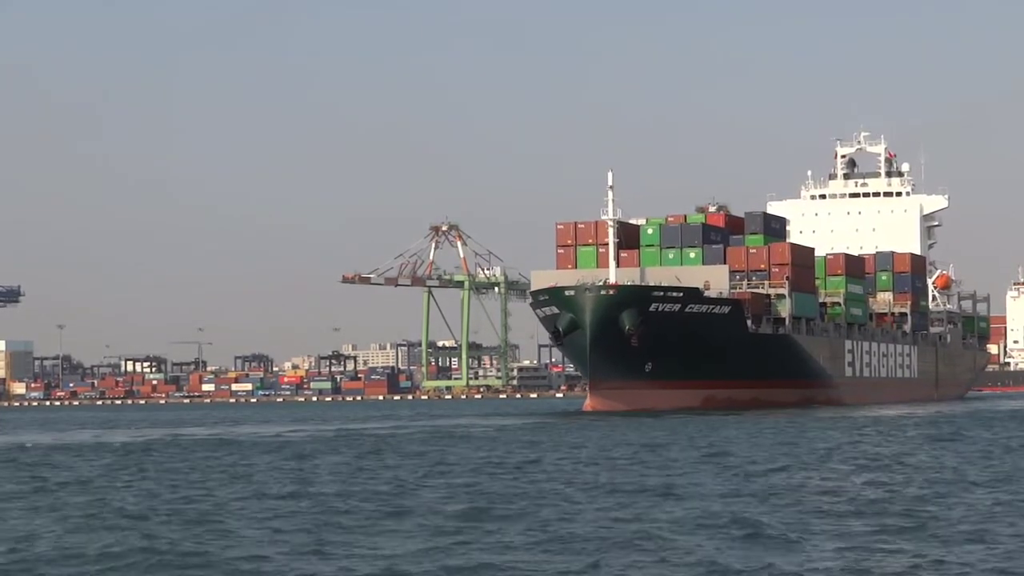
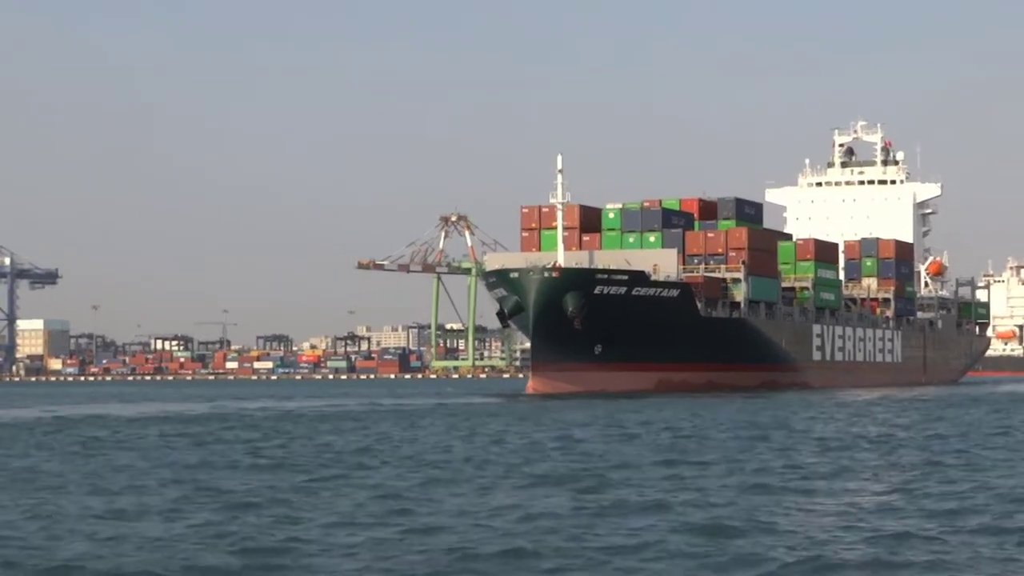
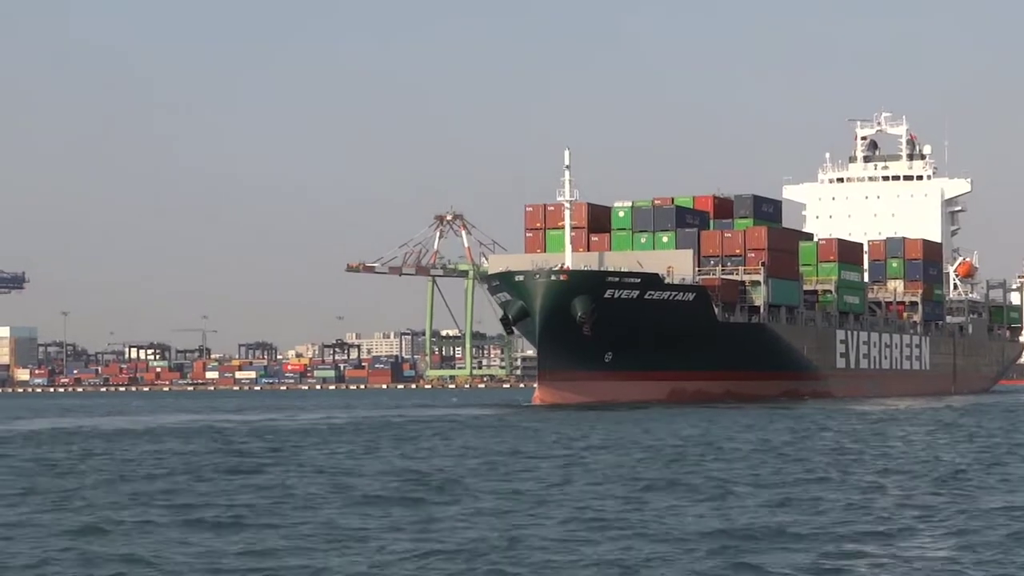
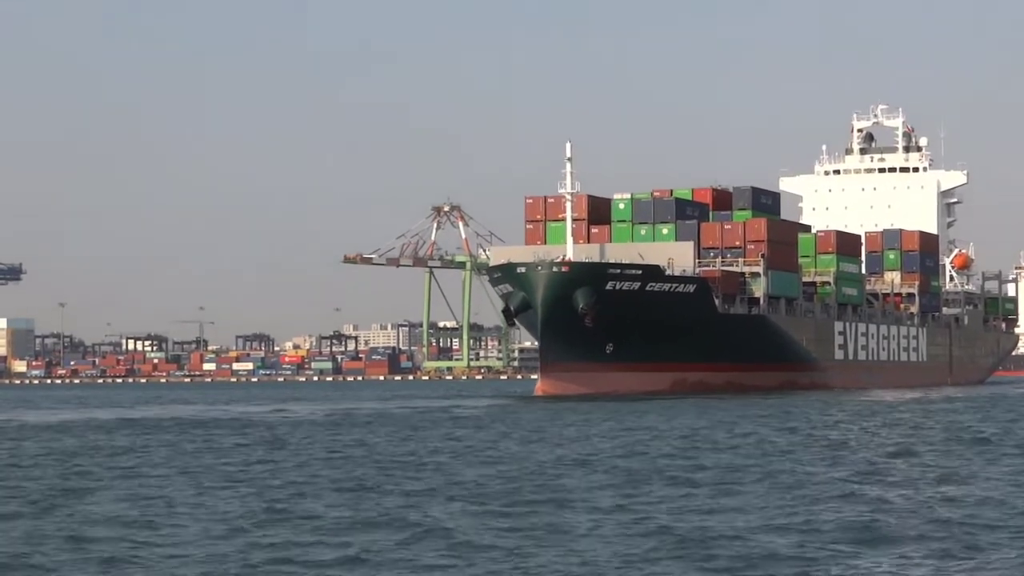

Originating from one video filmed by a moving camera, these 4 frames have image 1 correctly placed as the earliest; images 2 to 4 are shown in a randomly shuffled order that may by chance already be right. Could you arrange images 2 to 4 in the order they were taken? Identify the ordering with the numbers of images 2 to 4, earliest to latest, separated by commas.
4, 3, 2
